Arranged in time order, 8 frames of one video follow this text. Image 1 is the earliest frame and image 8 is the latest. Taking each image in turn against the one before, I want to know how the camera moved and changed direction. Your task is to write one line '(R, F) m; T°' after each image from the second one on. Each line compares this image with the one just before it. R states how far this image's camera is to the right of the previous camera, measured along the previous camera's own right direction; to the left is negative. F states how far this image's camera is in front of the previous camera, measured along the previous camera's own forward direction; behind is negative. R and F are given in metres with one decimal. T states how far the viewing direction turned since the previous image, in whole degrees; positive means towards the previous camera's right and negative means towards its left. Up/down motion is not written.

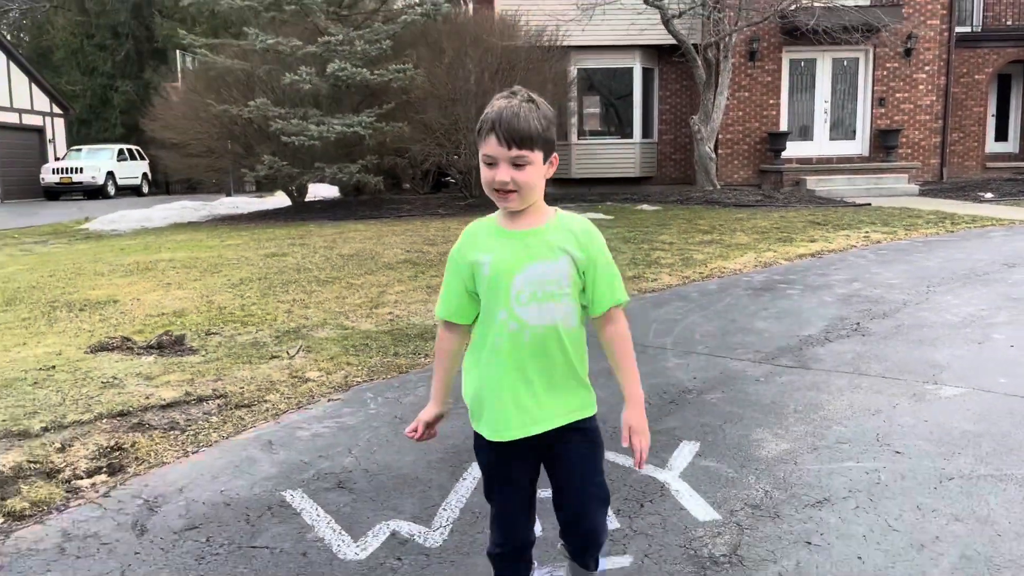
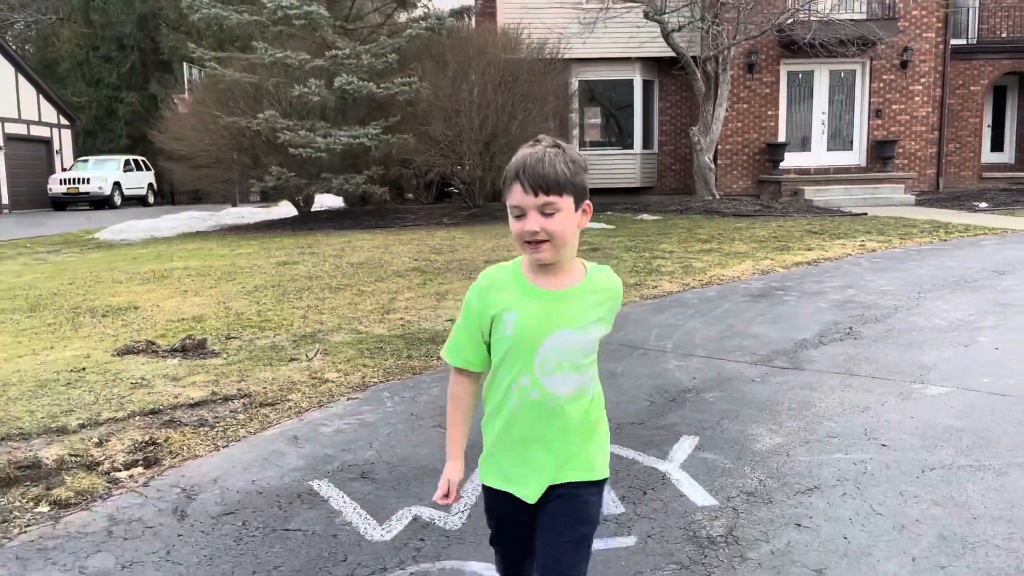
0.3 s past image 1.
(0.0, -0.2) m; 0°
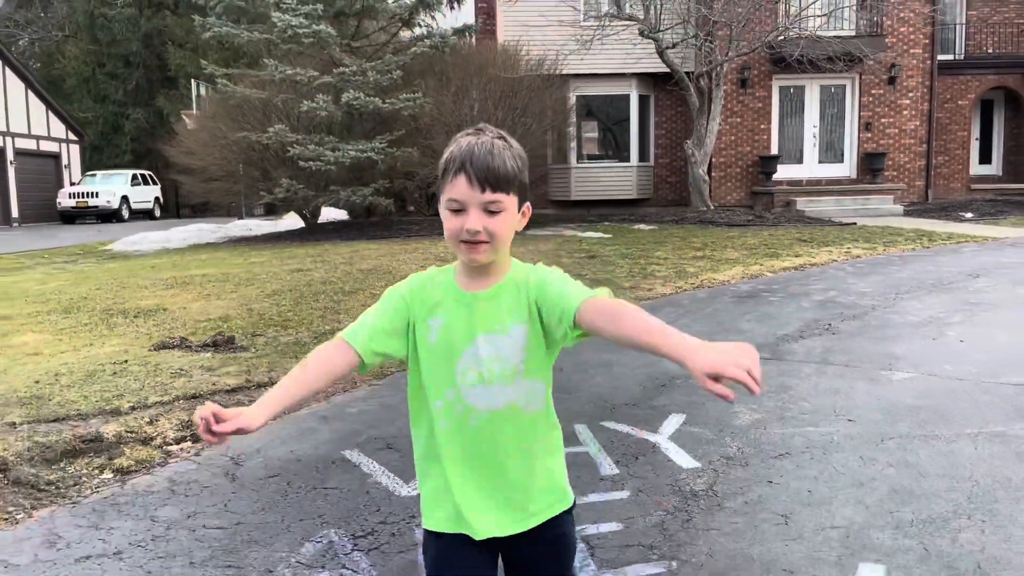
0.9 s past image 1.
(0.0, -0.4) m; 0°
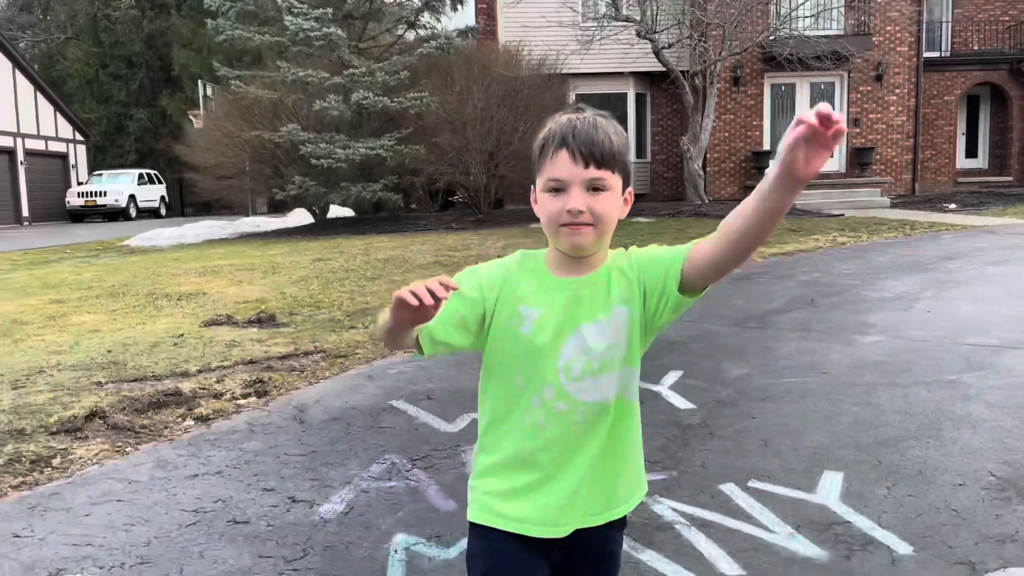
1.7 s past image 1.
(-0.1, -0.6) m; 0°
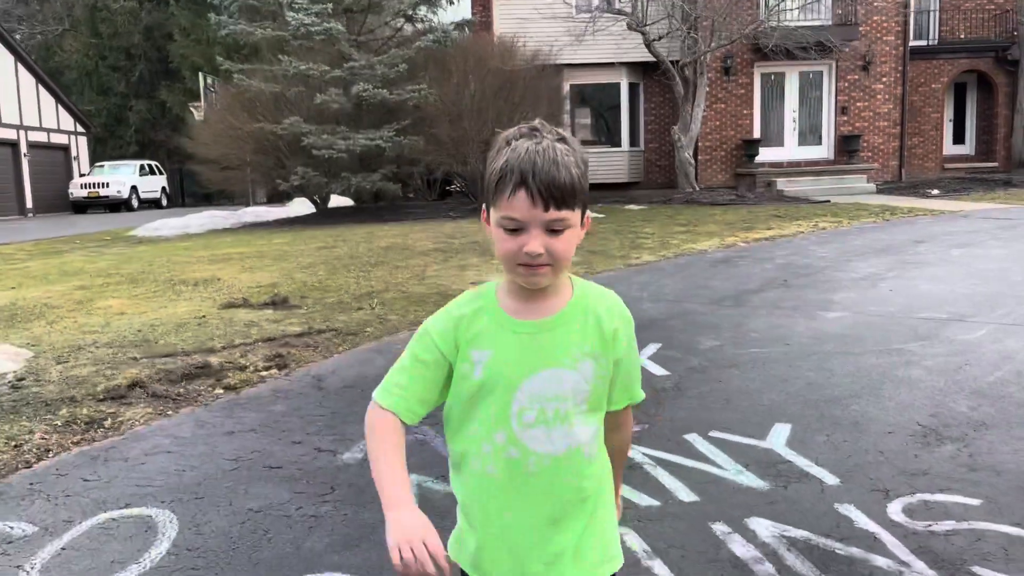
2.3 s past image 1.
(0.0, -0.5) m; 0°
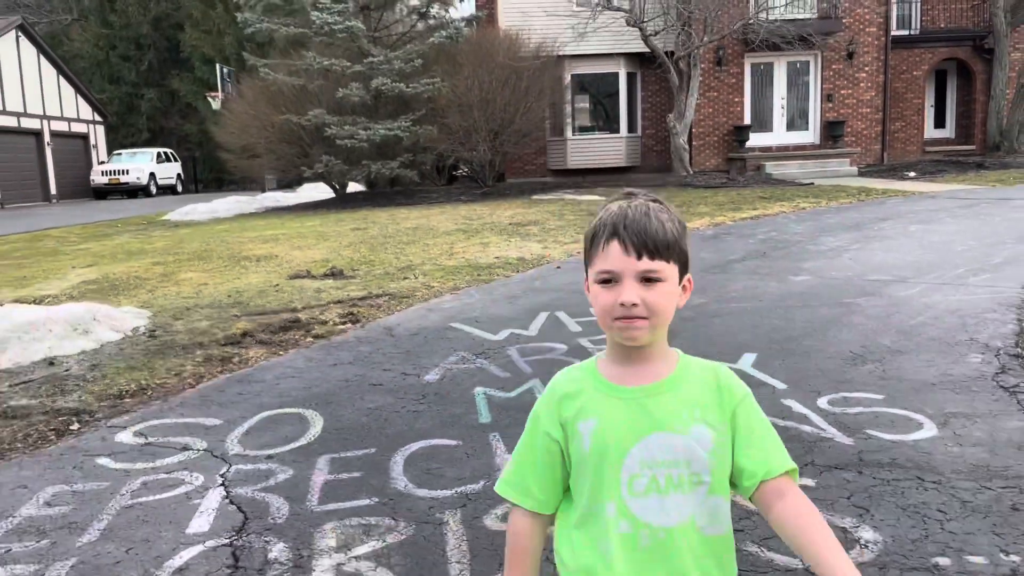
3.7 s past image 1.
(-0.2, -1.2) m; 0°
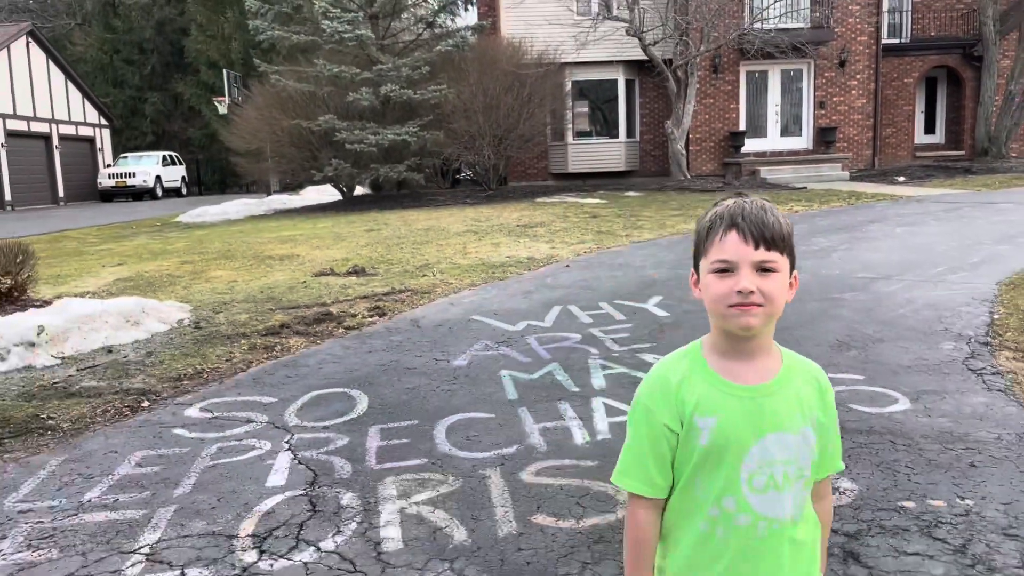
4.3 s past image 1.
(-0.2, -0.5) m; 0°
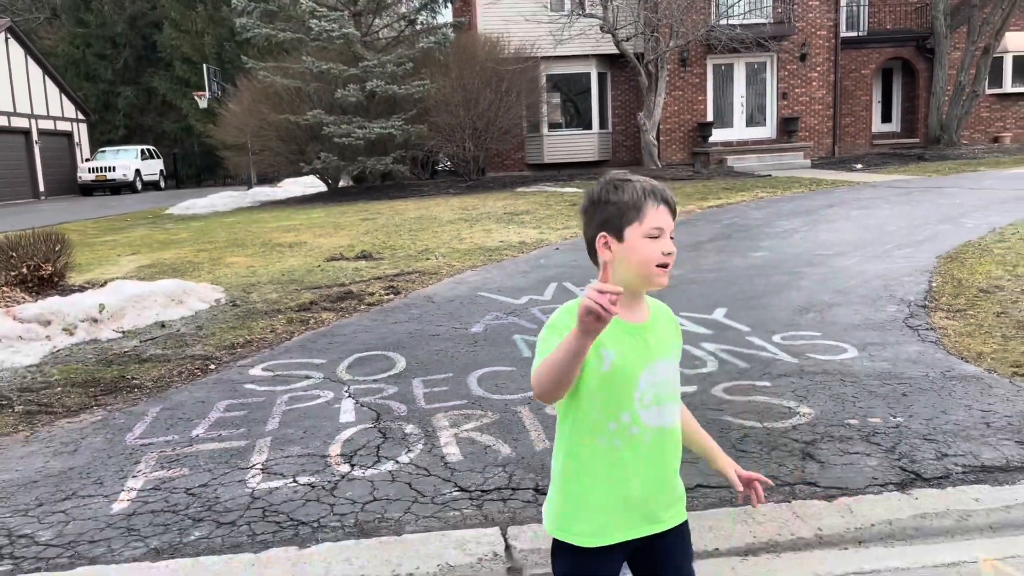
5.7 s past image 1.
(-0.3, -0.8) m; +2°
